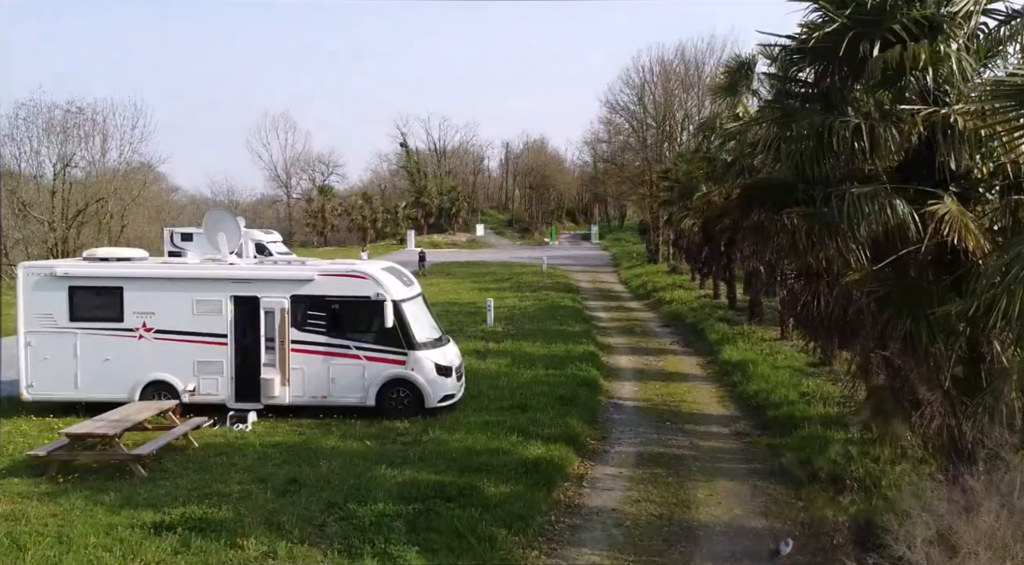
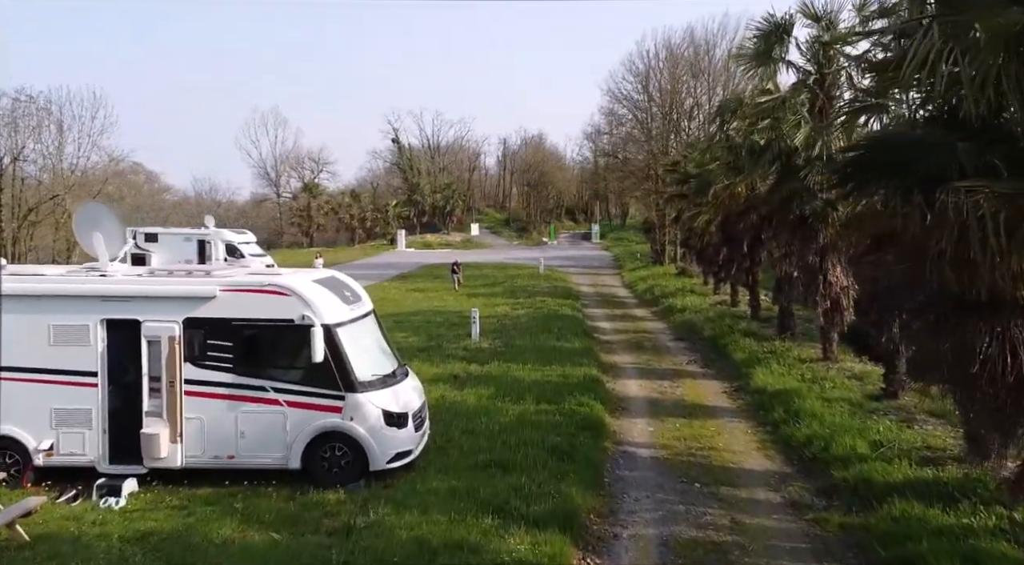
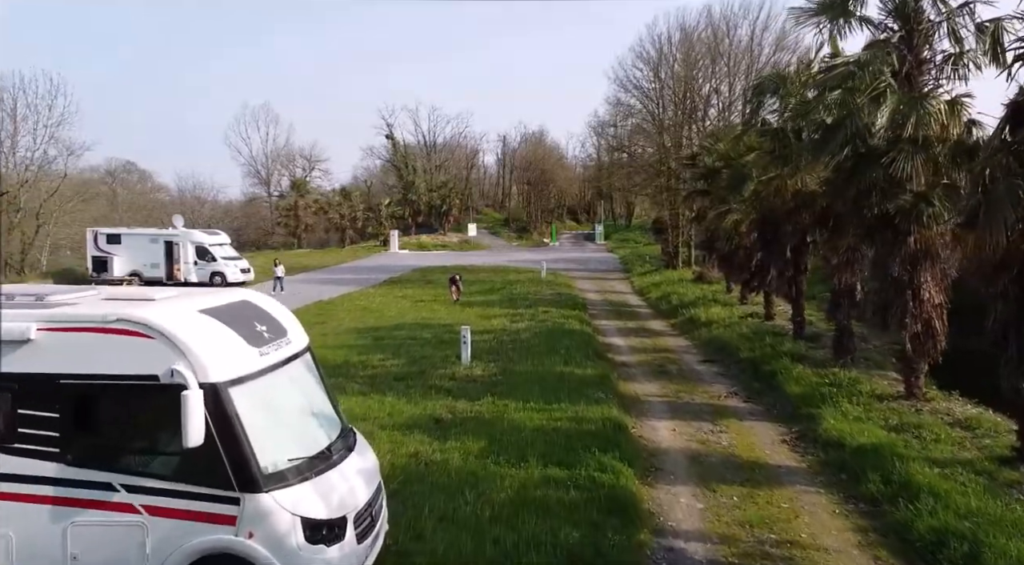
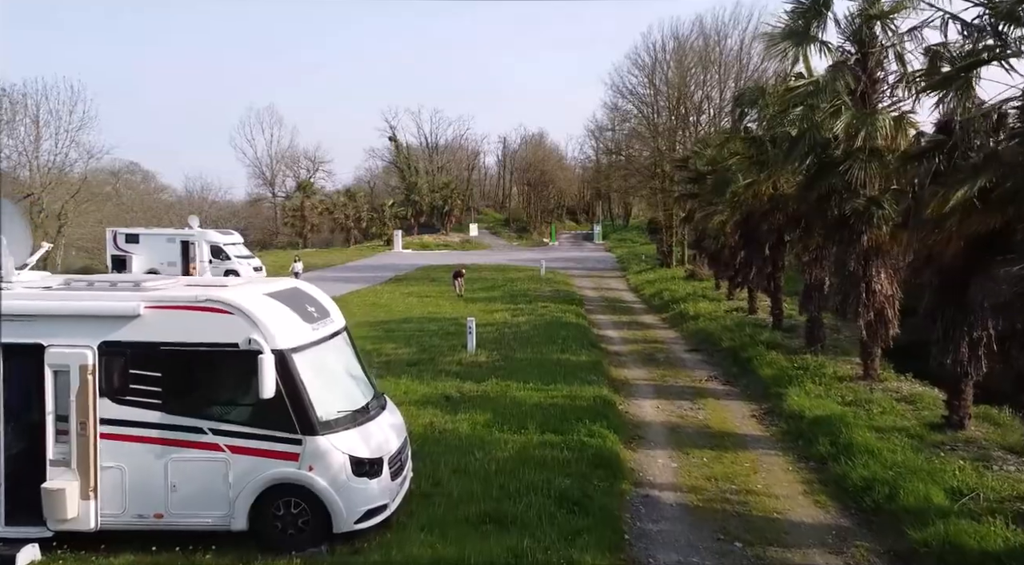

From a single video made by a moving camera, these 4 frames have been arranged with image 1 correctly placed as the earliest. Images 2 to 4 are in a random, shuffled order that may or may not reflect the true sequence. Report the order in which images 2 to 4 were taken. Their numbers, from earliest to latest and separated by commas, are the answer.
2, 4, 3
